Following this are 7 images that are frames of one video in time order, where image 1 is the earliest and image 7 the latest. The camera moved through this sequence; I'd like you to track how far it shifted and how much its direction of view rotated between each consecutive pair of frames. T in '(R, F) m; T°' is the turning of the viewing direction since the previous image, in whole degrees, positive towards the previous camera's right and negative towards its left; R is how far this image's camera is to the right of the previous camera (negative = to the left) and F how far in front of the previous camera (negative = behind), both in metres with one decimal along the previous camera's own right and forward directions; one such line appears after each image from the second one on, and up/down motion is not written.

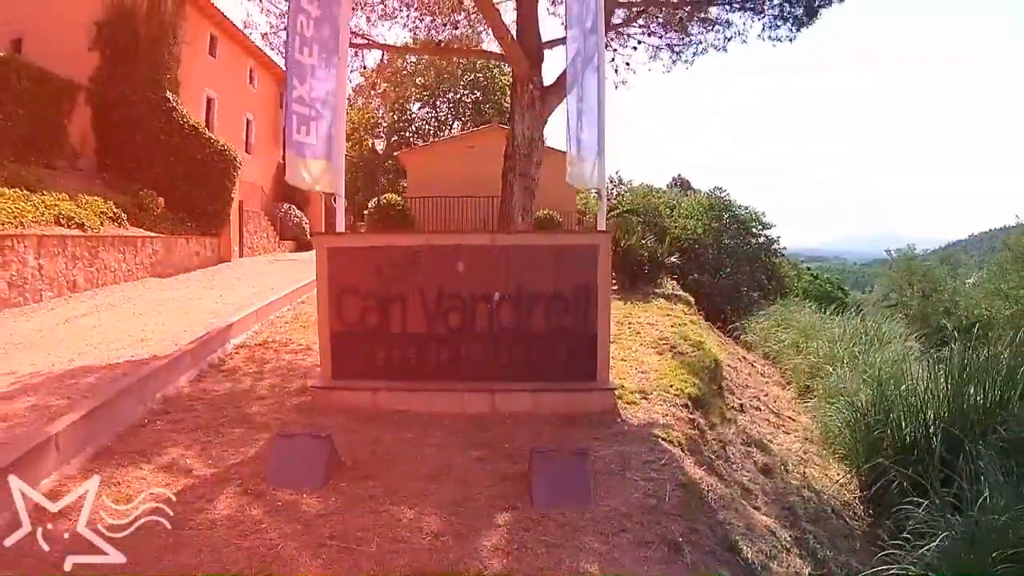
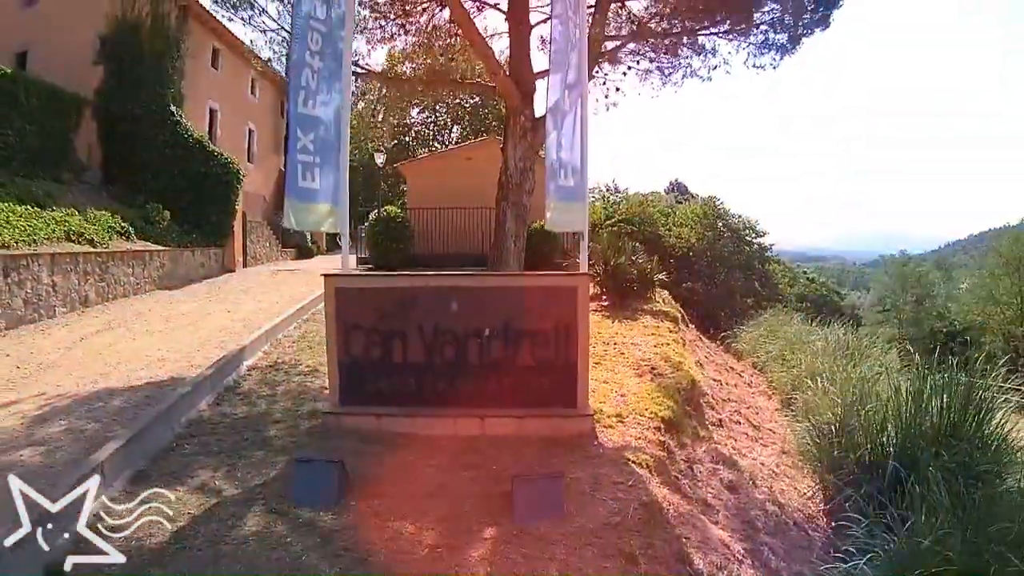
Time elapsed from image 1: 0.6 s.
(+0.1, -0.4) m; 0°
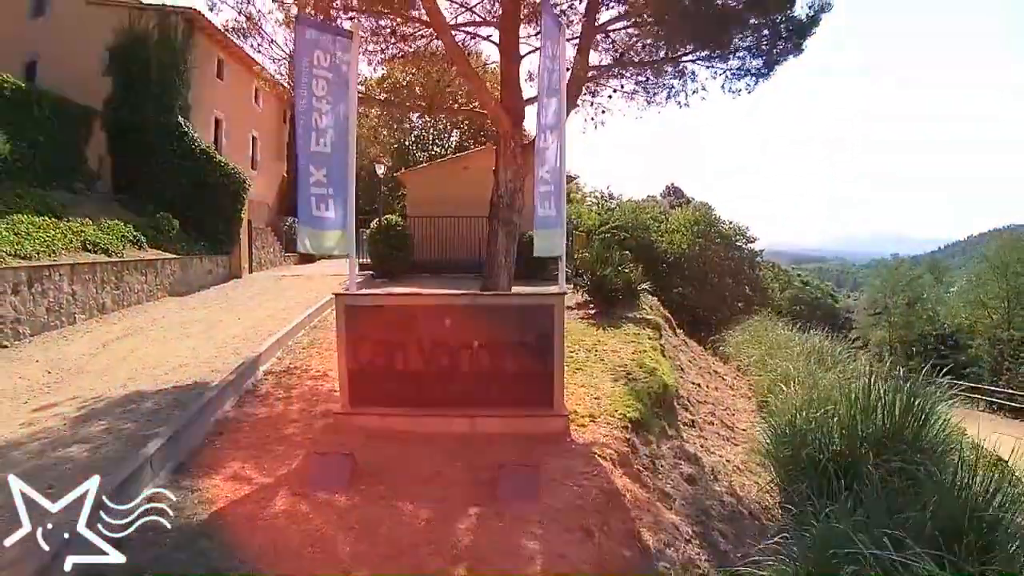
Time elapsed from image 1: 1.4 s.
(+0.1, -0.7) m; 0°
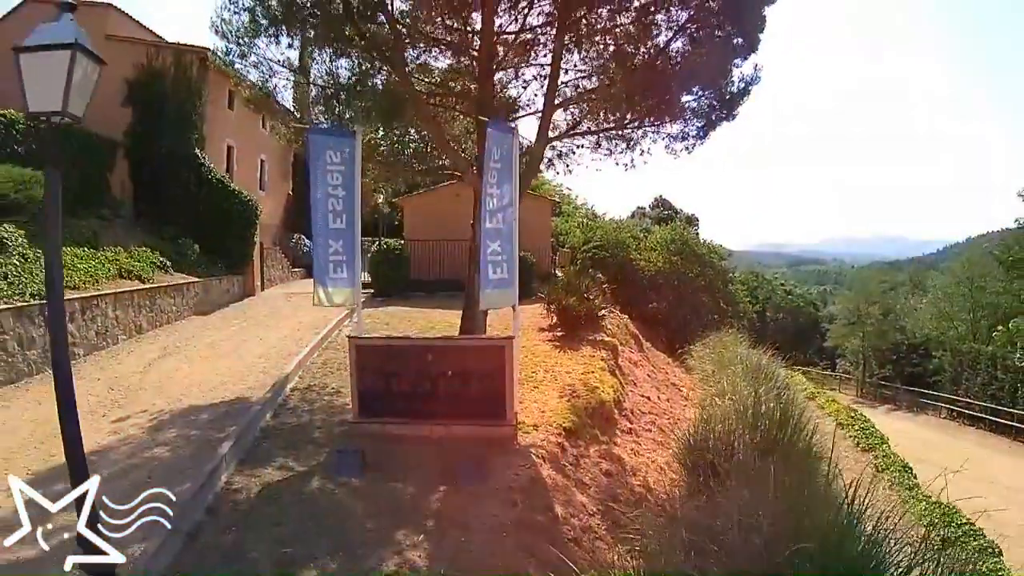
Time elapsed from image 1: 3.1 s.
(+0.4, -1.9) m; 0°
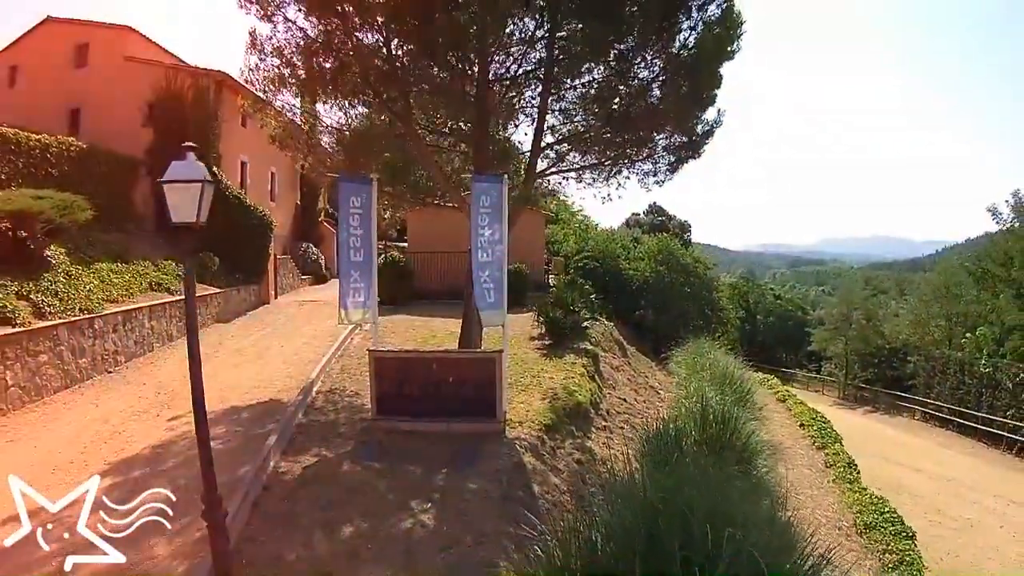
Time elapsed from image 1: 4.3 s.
(+0.1, -1.6) m; 0°
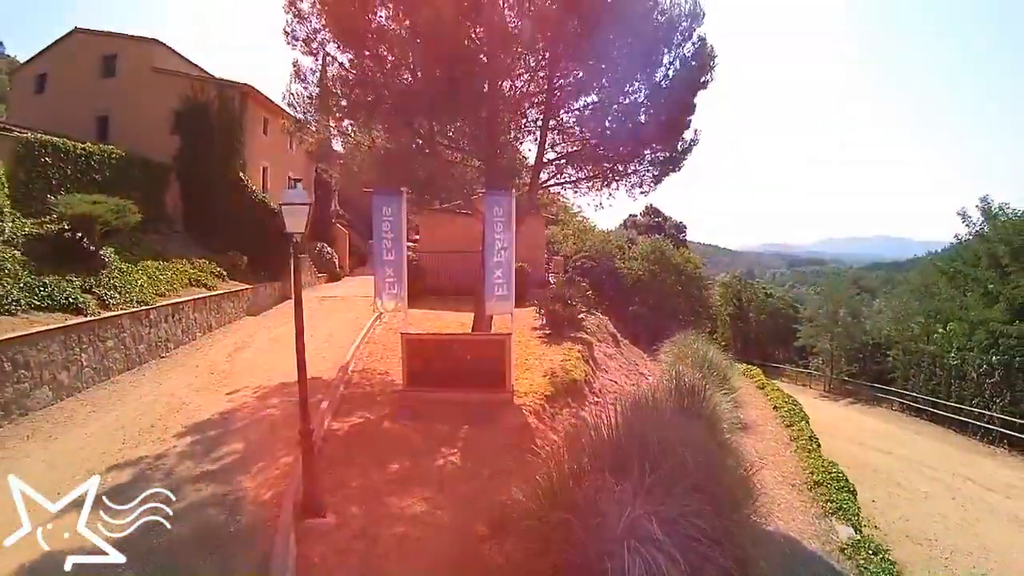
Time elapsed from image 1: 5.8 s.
(-0.1, -1.8) m; 0°
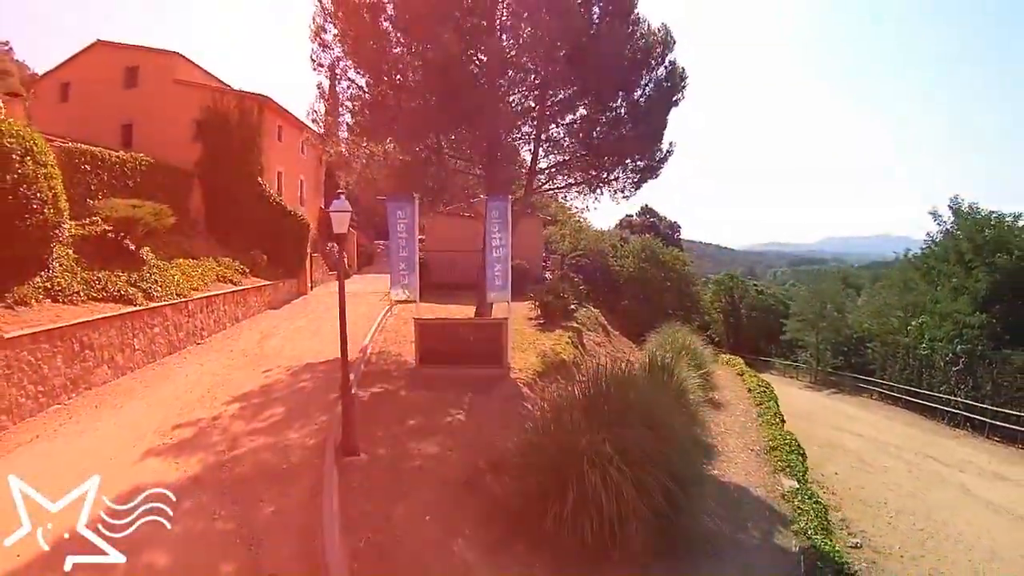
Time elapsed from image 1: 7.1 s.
(+0.1, -1.8) m; 0°
